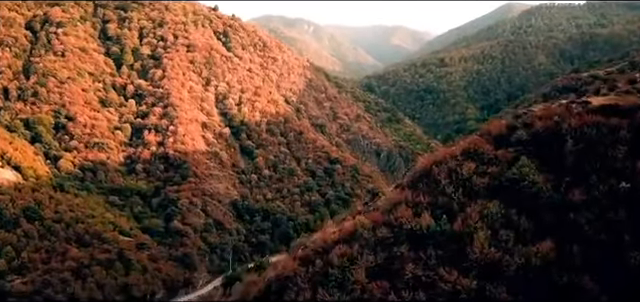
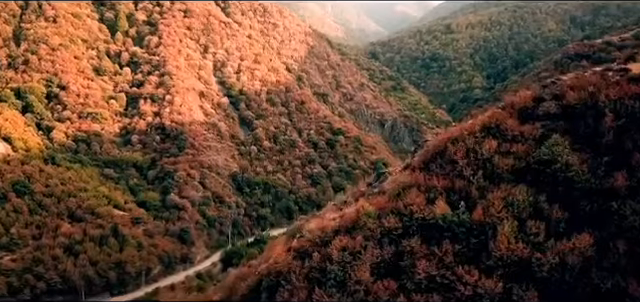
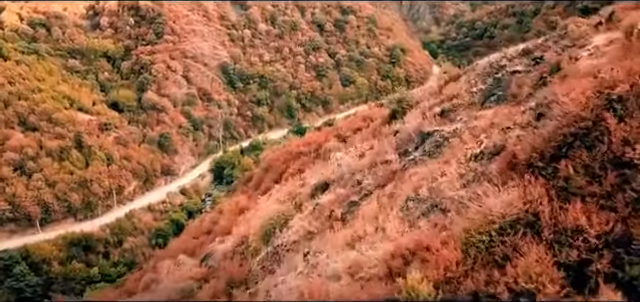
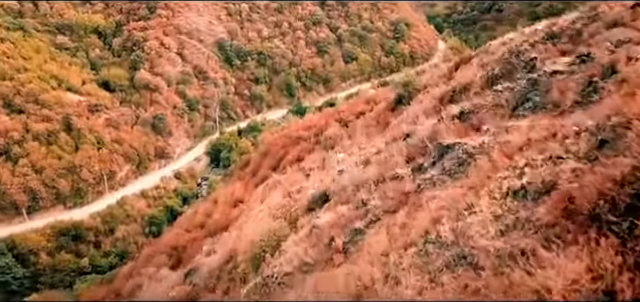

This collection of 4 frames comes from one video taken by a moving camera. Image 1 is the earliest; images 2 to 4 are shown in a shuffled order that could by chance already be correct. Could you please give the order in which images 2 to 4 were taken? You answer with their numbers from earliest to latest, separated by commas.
2, 3, 4
